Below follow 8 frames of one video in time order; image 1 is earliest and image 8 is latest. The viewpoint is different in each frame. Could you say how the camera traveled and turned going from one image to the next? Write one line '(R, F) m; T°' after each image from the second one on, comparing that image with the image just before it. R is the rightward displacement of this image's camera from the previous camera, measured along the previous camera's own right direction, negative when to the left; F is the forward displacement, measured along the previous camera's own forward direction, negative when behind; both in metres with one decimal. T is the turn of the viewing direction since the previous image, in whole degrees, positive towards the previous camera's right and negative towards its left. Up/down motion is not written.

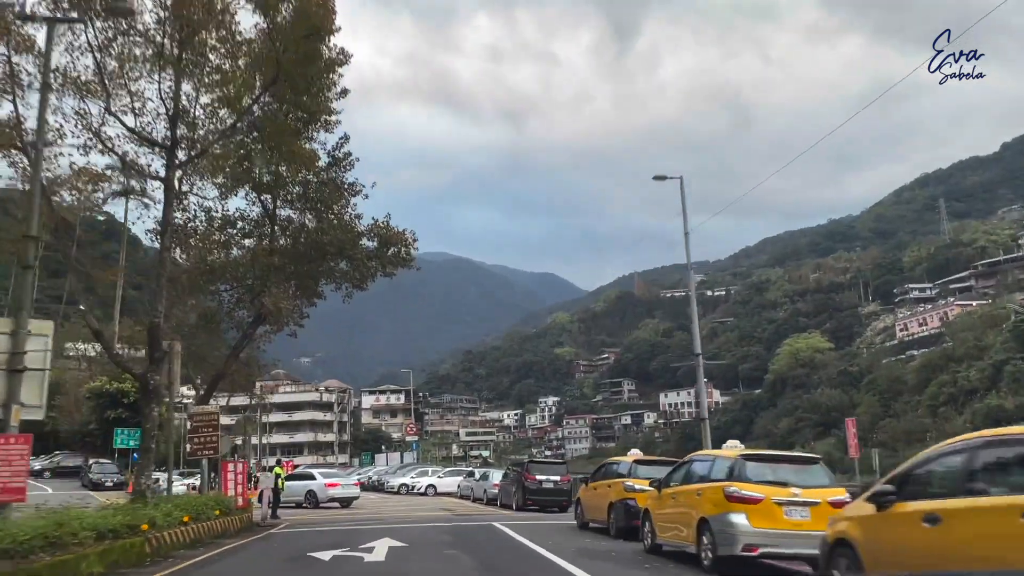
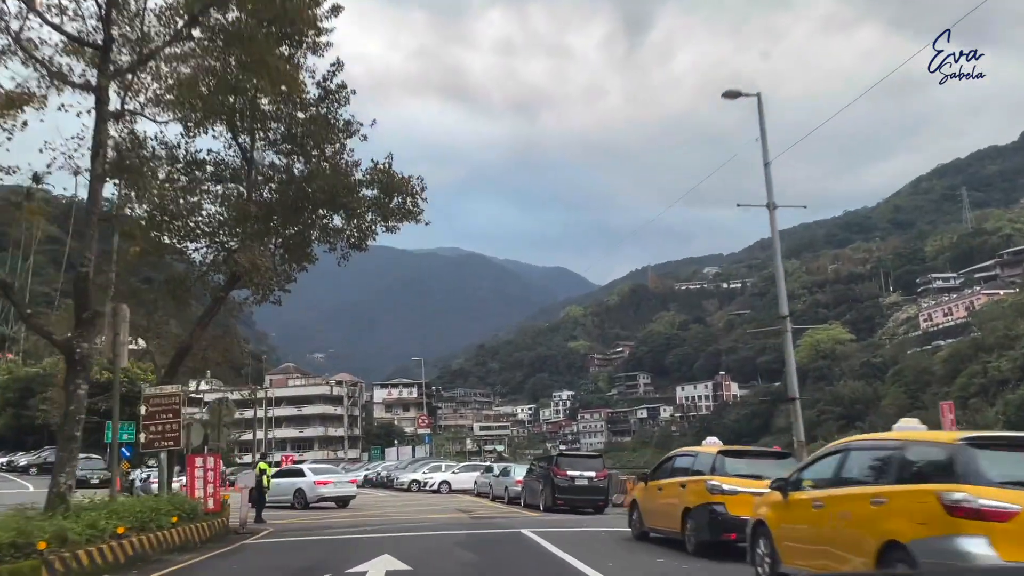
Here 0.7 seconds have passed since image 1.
(-0.1, +0.8) m; -1°
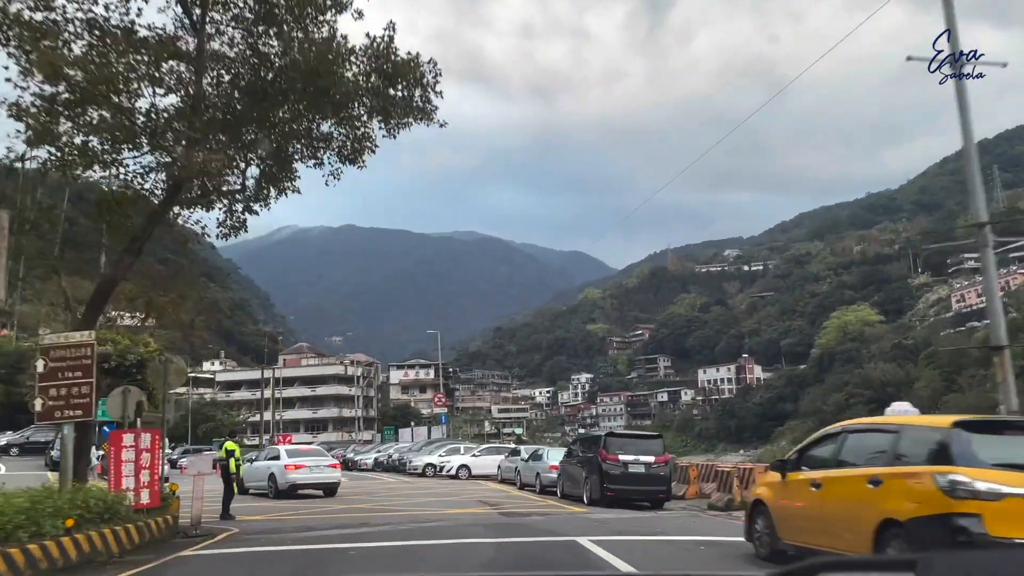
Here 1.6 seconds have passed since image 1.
(-0.1, +1.0) m; -1°
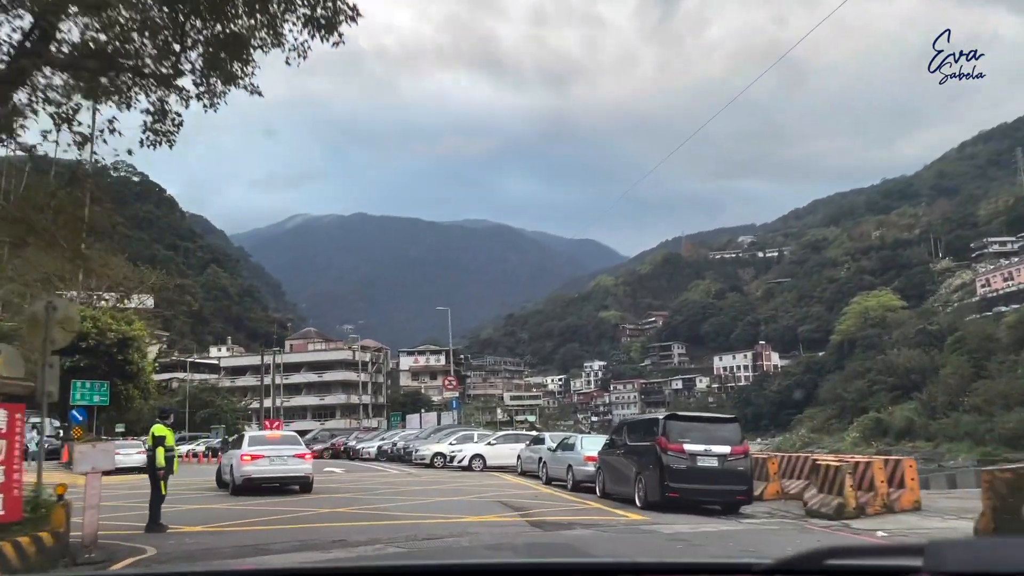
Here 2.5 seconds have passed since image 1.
(-0.1, +0.9) m; -1°
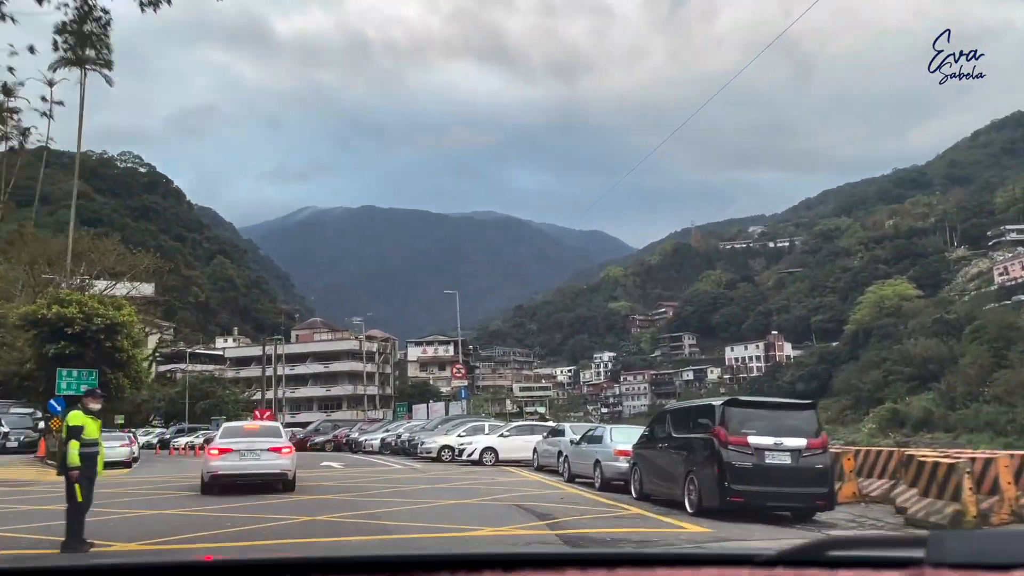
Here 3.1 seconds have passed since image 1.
(0.0, +0.6) m; -1°
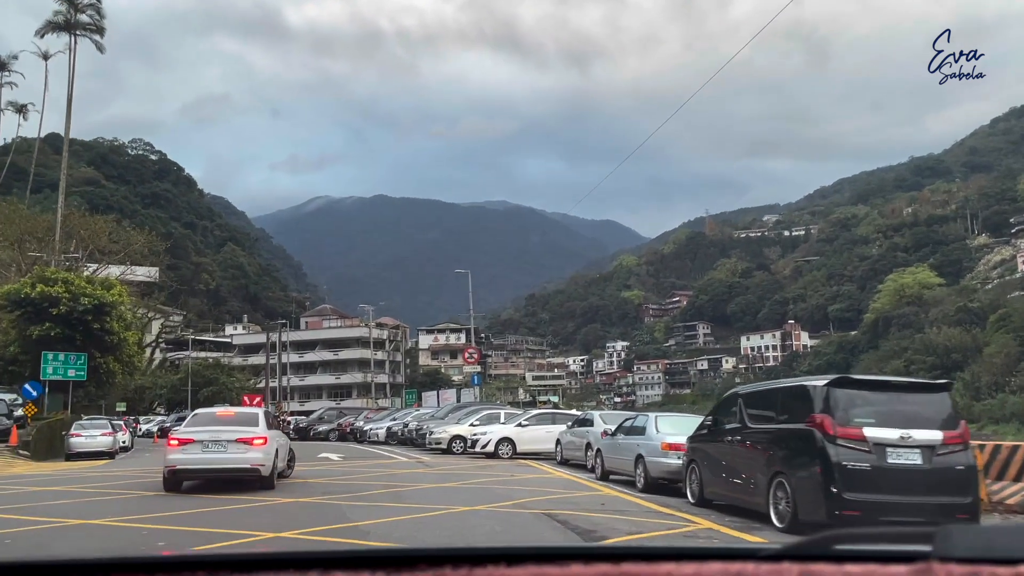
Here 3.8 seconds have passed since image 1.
(0.0, +0.6) m; -1°
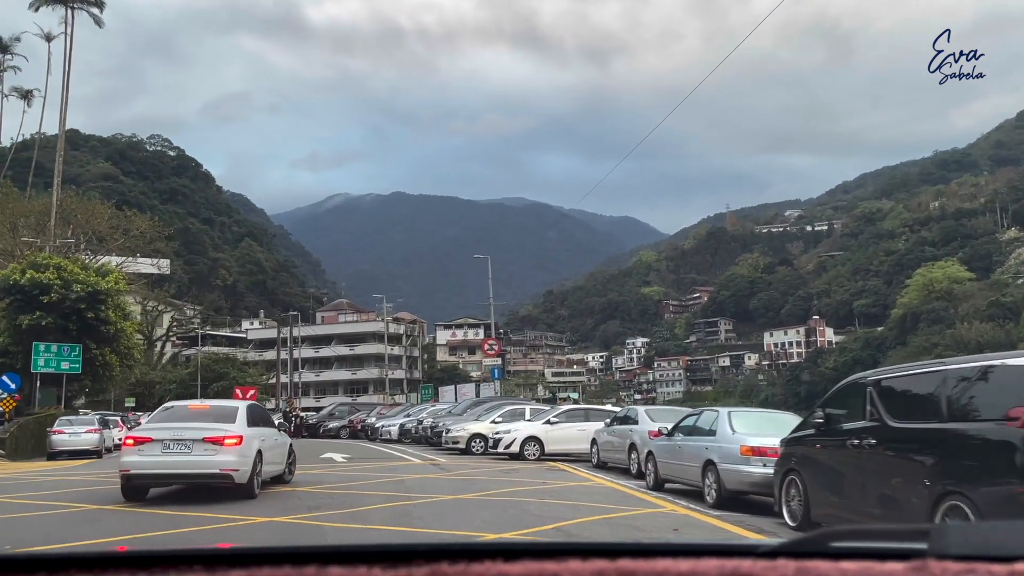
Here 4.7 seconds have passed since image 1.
(0.0, +0.6) m; -1°
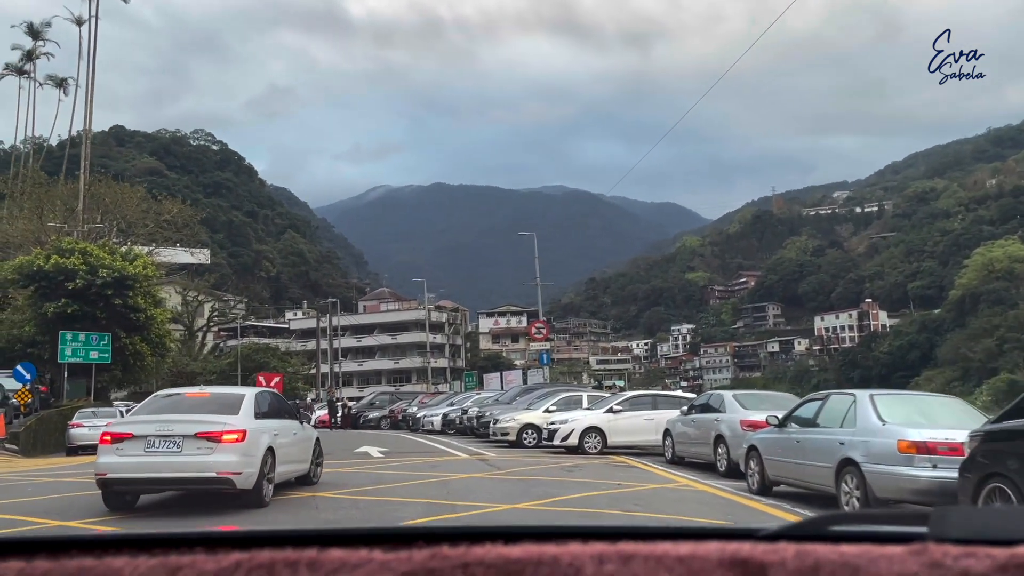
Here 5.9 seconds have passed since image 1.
(-0.1, +0.5) m; -3°
